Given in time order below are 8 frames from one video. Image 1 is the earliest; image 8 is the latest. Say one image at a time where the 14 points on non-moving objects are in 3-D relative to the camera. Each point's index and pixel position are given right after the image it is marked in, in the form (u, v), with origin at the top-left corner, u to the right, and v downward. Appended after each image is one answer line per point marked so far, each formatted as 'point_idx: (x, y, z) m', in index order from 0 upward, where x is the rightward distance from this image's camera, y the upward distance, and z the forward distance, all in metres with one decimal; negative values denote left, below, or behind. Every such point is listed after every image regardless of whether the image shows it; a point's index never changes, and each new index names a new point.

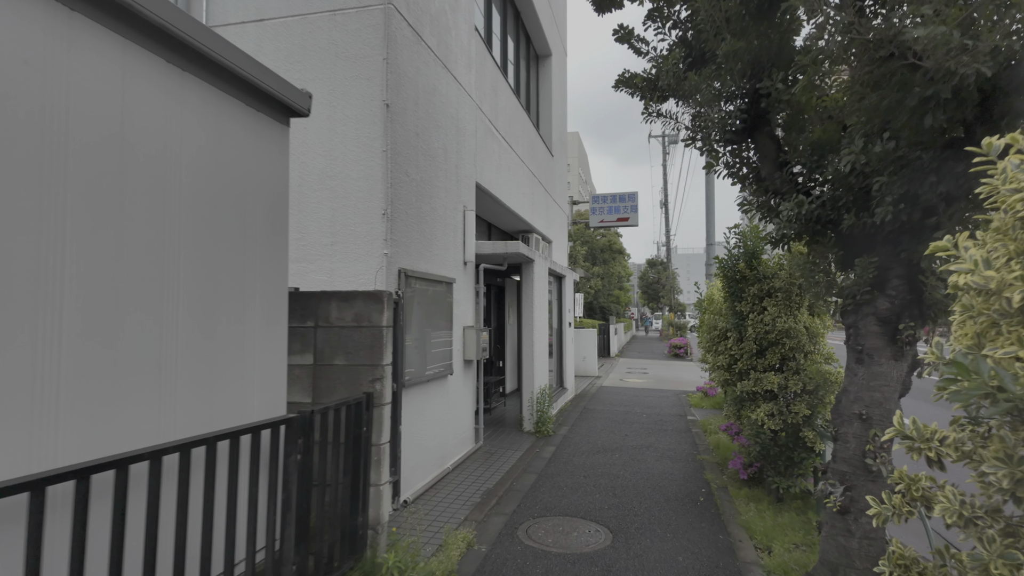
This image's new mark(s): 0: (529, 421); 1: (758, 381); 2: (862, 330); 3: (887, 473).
0: (+0.2, -1.8, +7.3) m
1: (+2.1, -0.8, +4.7) m
2: (+2.1, -0.3, +3.3) m
3: (+2.1, -1.0, +3.1) m
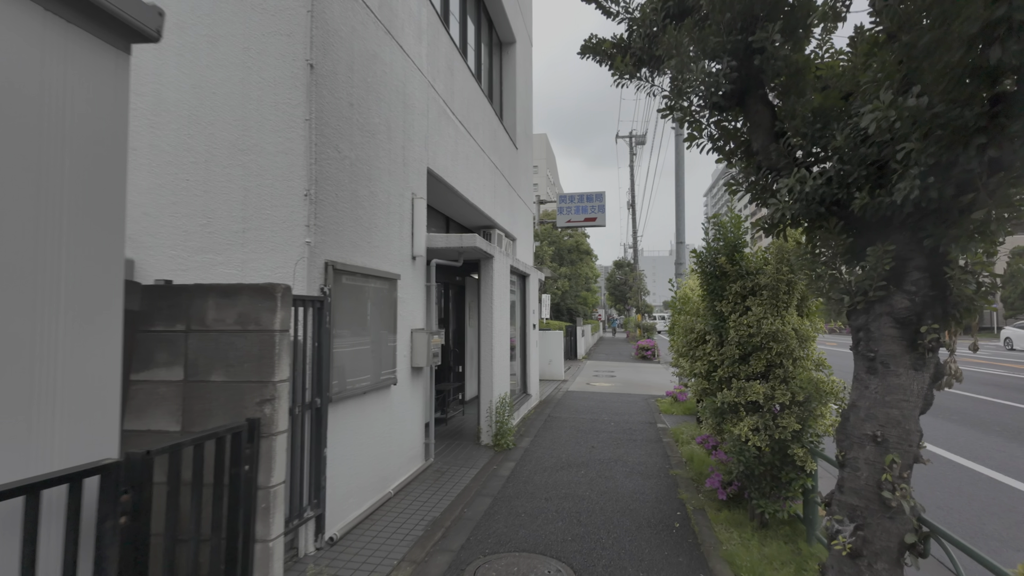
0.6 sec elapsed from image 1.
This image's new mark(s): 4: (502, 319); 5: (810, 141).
0: (-0.3, -1.7, +6.6) m
1: (+1.7, -0.8, +4.1) m
2: (+1.8, -0.2, +2.7) m
3: (+1.8, -1.0, +2.6) m
4: (-0.1, -0.4, +7.2) m
5: (+1.5, +0.7, +2.8) m
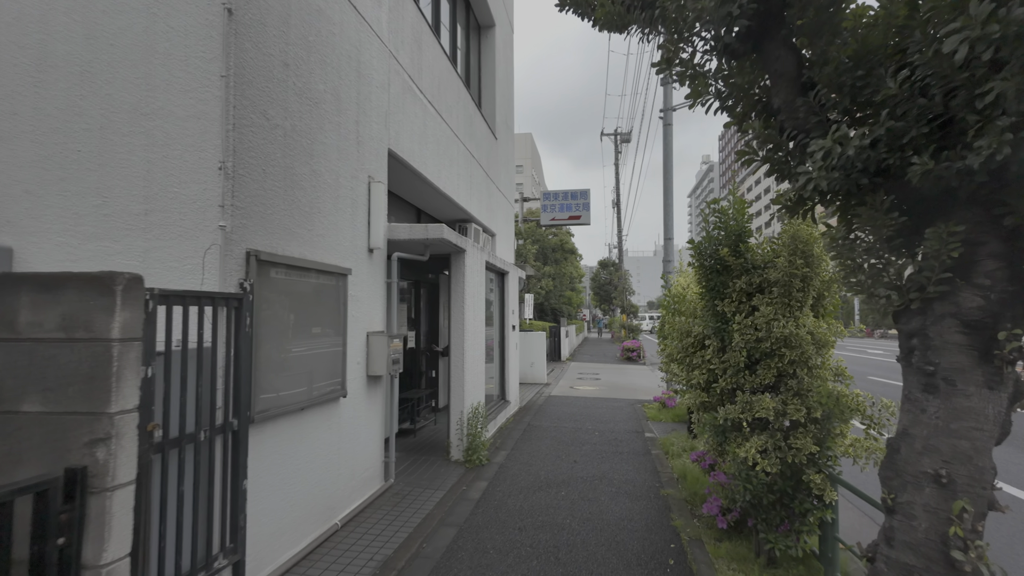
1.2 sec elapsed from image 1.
0: (-0.6, -1.7, +5.9) m
1: (+1.5, -0.7, +3.5) m
2: (+1.6, -0.2, +2.1) m
3: (+1.7, -1.0, +1.9) m
4: (-0.4, -0.4, +6.5) m
5: (+1.3, +0.8, +2.2) m
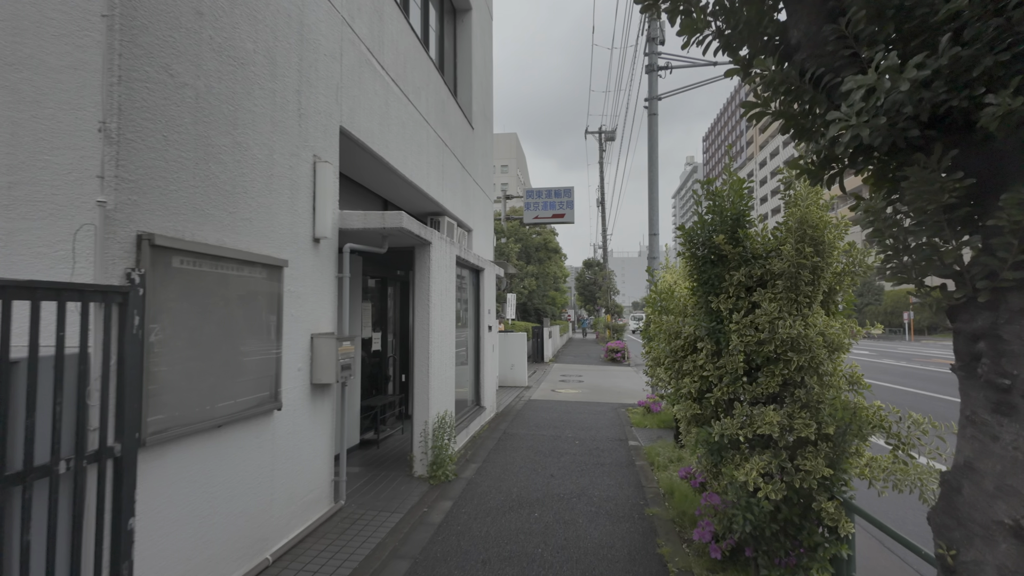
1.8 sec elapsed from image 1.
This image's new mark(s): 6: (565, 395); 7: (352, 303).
0: (-0.9, -1.7, +5.3) m
1: (+1.3, -0.7, +3.0) m
2: (+1.4, -0.2, +1.6) m
3: (+1.5, -1.0, +1.4) m
4: (-0.7, -0.4, +5.9) m
5: (+1.1, +0.8, +1.7) m
6: (+1.1, -2.2, +11.4) m
7: (-1.8, -0.2, +6.2) m
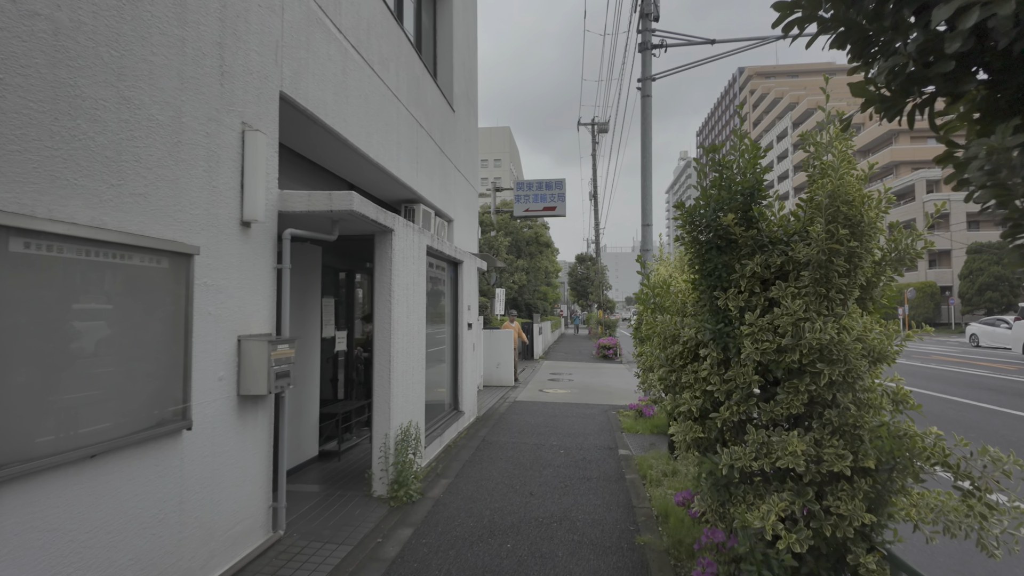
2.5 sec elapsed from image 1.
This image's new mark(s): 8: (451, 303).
0: (-1.1, -1.6, +4.7) m
1: (+1.1, -0.7, +2.4) m
2: (+1.2, -0.1, +0.9) m
3: (+1.3, -0.9, +0.8) m
4: (-0.9, -0.3, +5.3) m
5: (+1.0, +0.8, +1.0) m
6: (+0.8, -2.1, +10.7) m
7: (-2.0, -0.1, +5.5) m
8: (-0.8, -0.2, +7.6) m
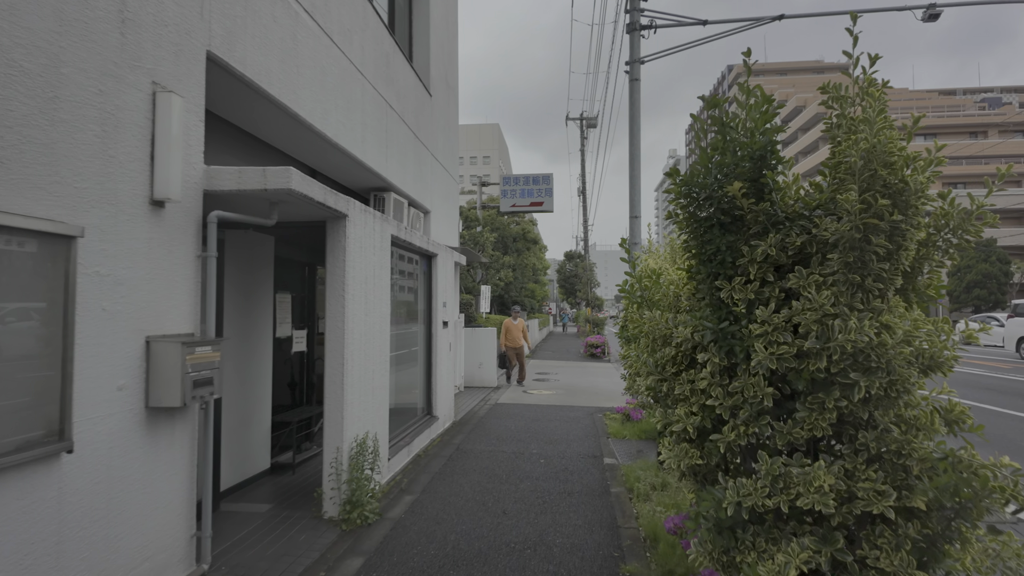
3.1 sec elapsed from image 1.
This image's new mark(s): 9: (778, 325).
0: (-1.3, -1.6, +4.1) m
1: (+0.9, -0.6, +1.8) m
2: (+1.1, -0.1, +0.4) m
3: (+1.1, -0.9, +0.3) m
4: (-1.2, -0.3, +4.7) m
5: (+0.8, +0.9, +0.5) m
6: (+0.4, -2.0, +10.2) m
7: (-2.3, 0.0, +5.0) m
8: (-1.1, -0.1, +7.0) m
9: (+0.9, -0.1, +1.9) m
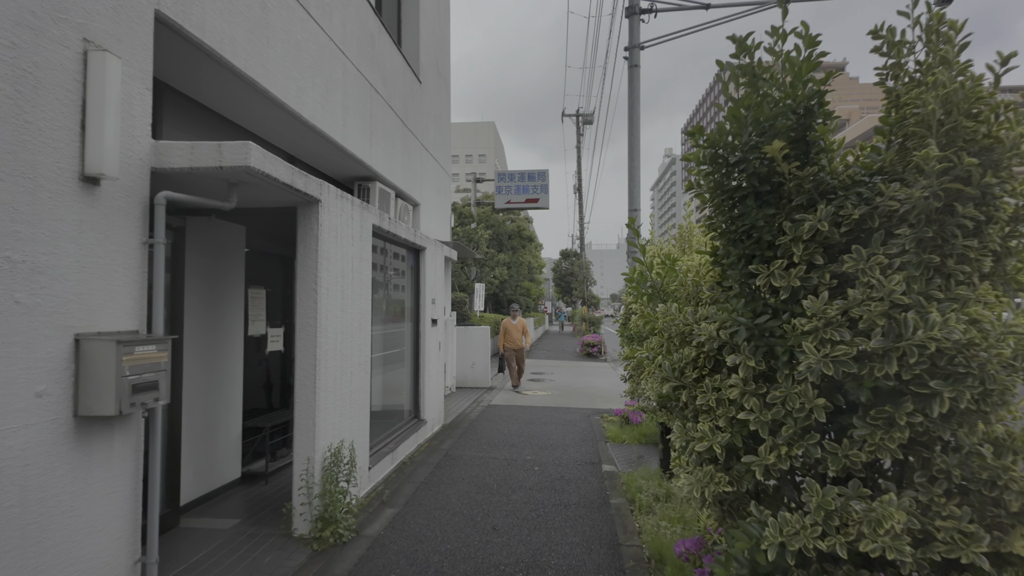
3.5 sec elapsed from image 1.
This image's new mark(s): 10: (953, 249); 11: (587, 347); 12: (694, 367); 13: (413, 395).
0: (-1.4, -1.5, +3.7) m
1: (+0.8, -0.6, +1.4) m
2: (+1.0, -0.1, 0.0) m
3: (+1.1, -0.9, -0.1) m
4: (-1.2, -0.2, +4.3) m
5: (+0.8, +0.9, +0.1) m
6: (+0.3, -2.0, +9.8) m
7: (-2.3, 0.0, +4.5) m
8: (-1.2, -0.1, +6.6) m
9: (+0.8, -0.1, +1.5) m
10: (+1.1, +0.1, +1.4) m
11: (+2.5, -2.0, +18.5) m
12: (+0.6, -0.3, +1.9) m
13: (-1.2, -1.3, +6.7) m
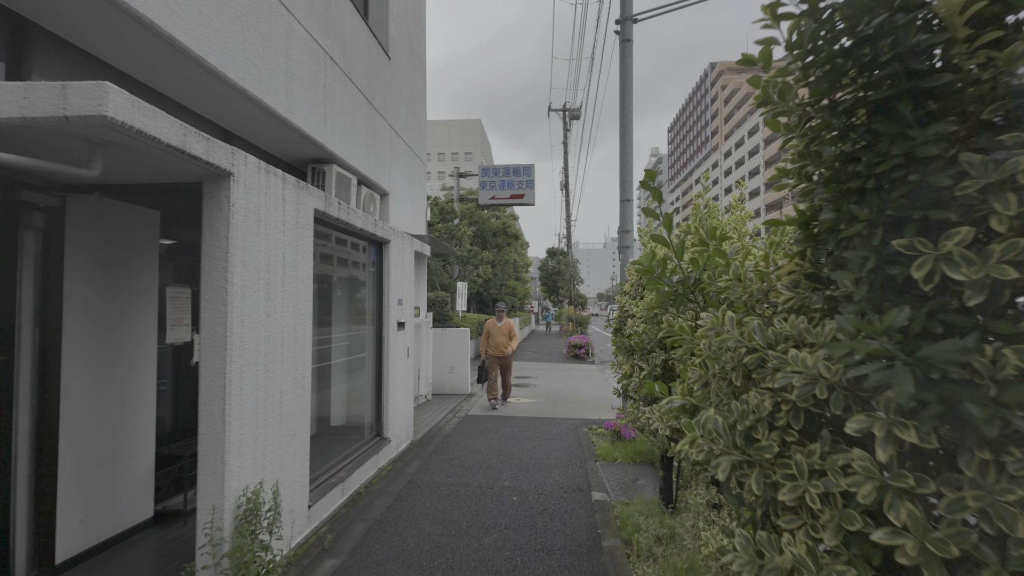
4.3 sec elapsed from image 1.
0: (-1.6, -1.5, +2.9) m
1: (+0.7, -0.6, +0.7) m
2: (+0.9, -0.1, -0.8) m
3: (+1.0, -0.9, -0.9) m
4: (-1.4, -0.2, +3.5) m
5: (+0.7, +0.9, -0.7) m
6: (0.0, -1.9, +9.0) m
7: (-2.5, 0.0, +3.7) m
8: (-1.4, -0.1, +5.8) m
9: (+0.7, -0.1, +0.7) m
10: (+1.0, +0.1, +0.6) m
11: (+2.0, -1.9, +17.8) m
12: (+0.5, -0.3, +1.1) m
13: (-1.4, -1.3, +5.9) m
